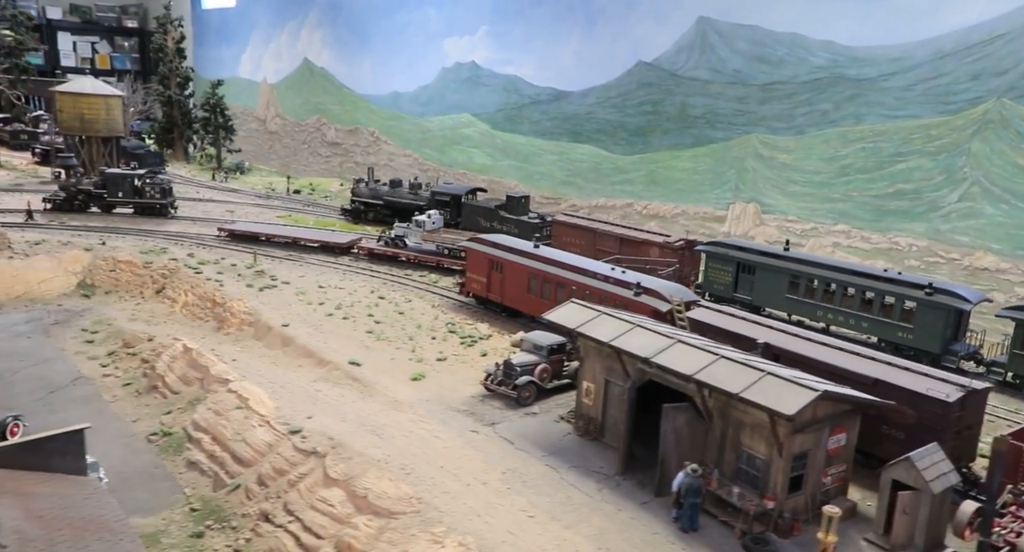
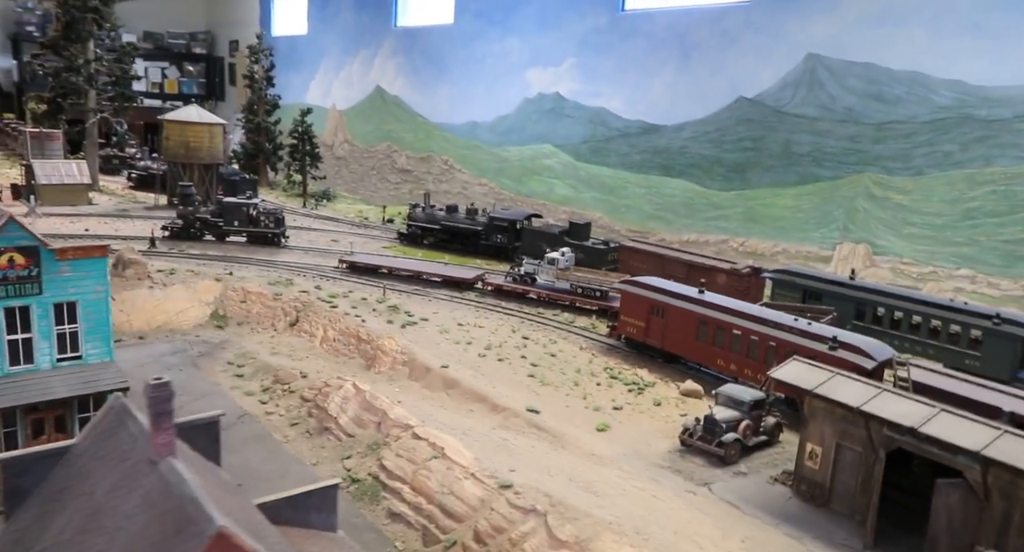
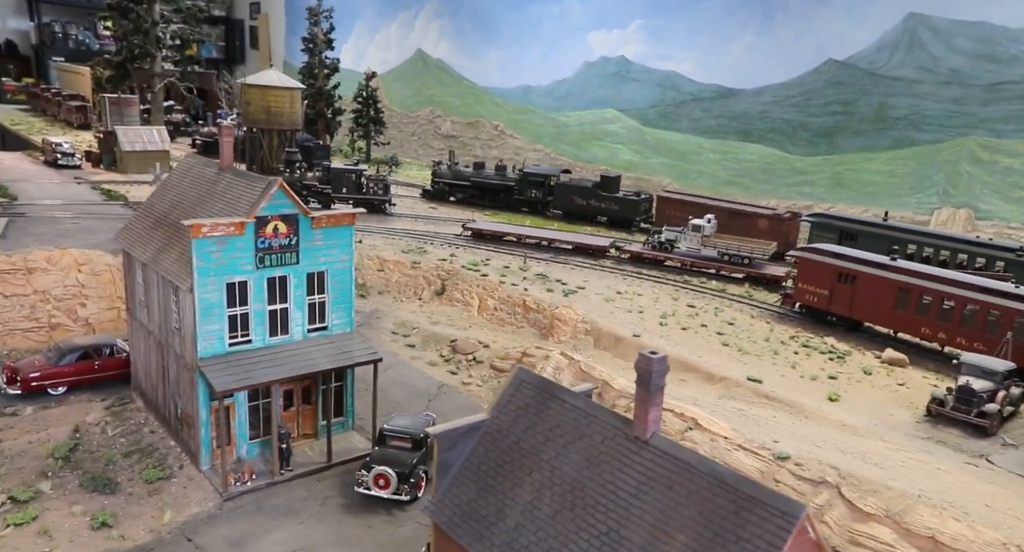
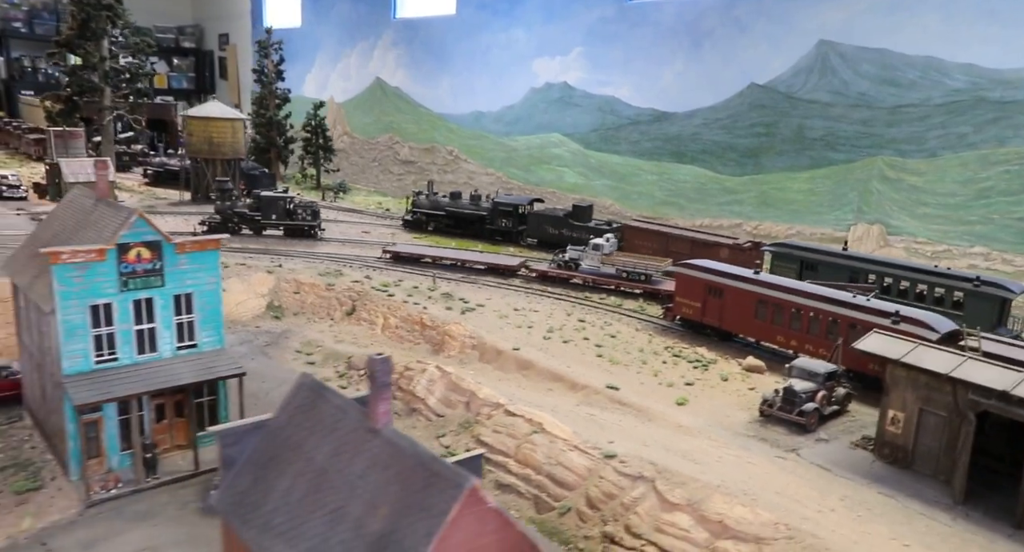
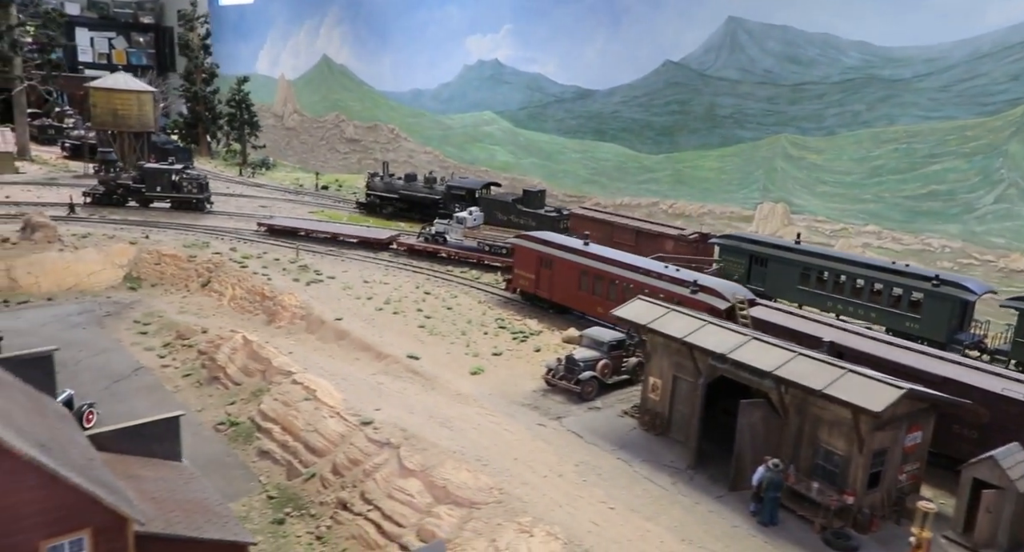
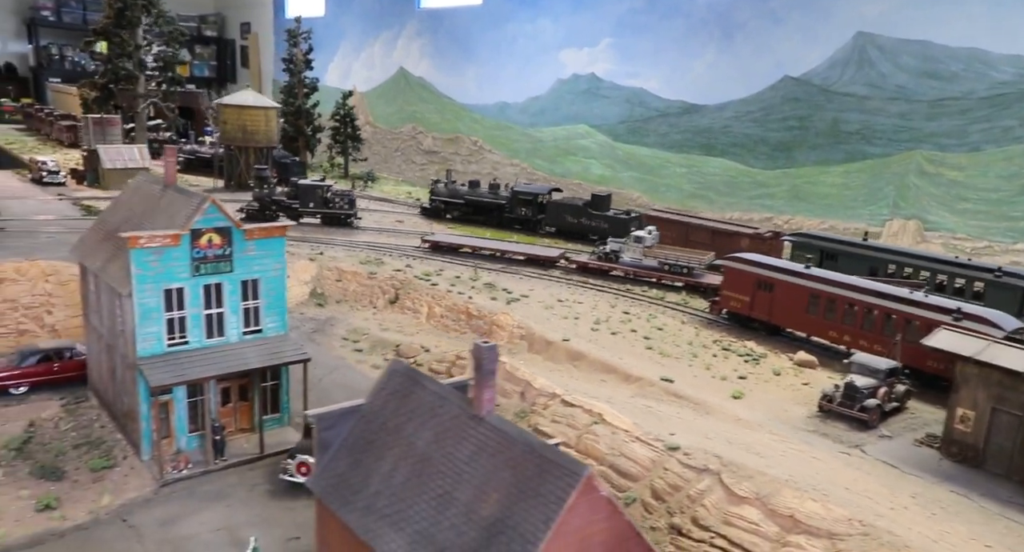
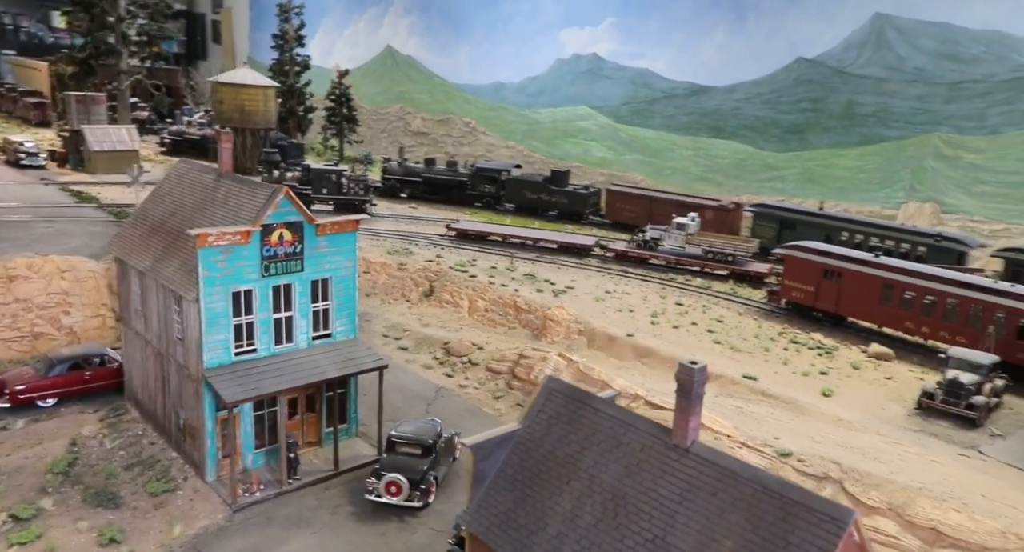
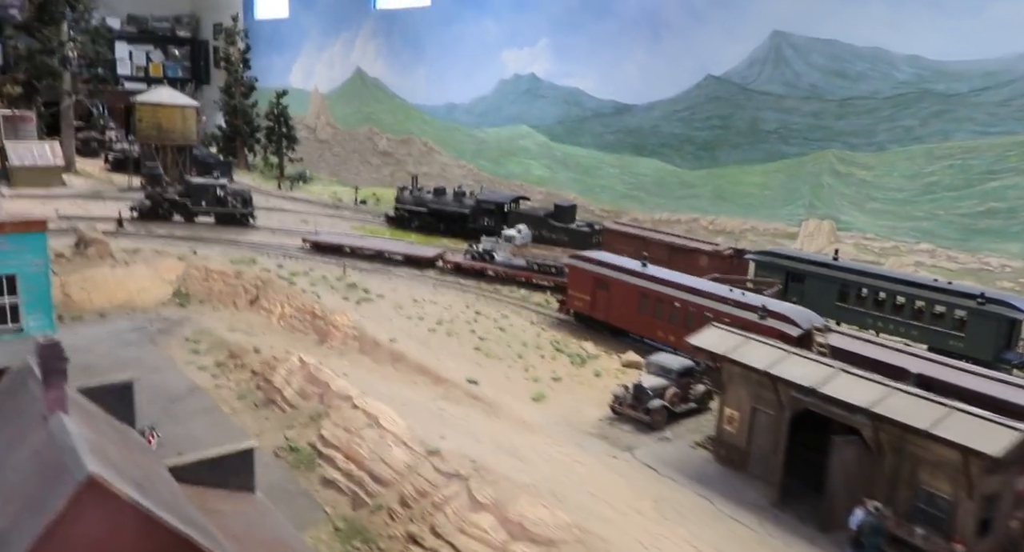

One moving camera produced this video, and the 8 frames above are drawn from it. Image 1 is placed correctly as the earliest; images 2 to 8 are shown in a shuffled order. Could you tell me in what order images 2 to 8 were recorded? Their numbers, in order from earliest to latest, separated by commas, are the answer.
5, 8, 2, 4, 6, 3, 7
